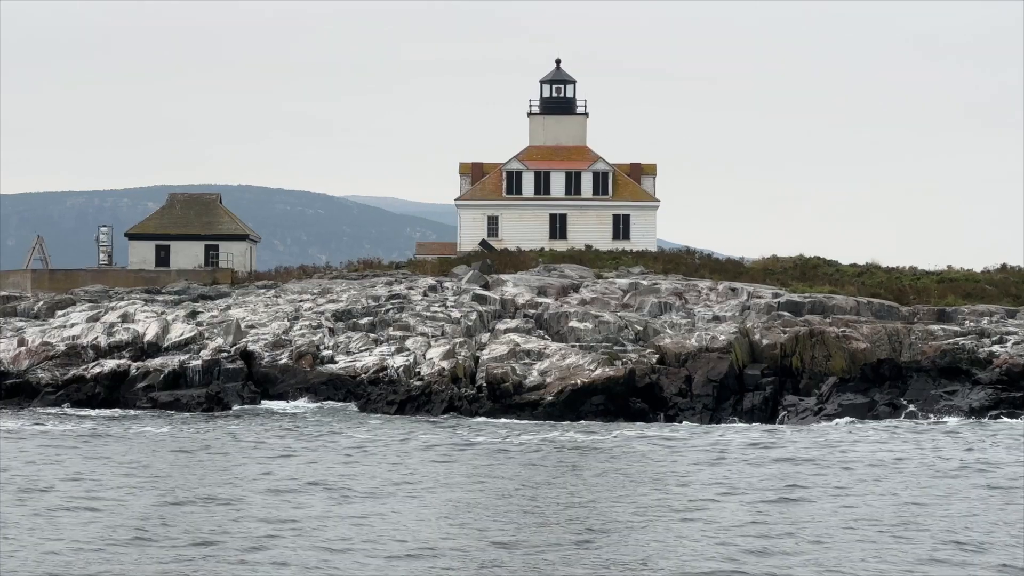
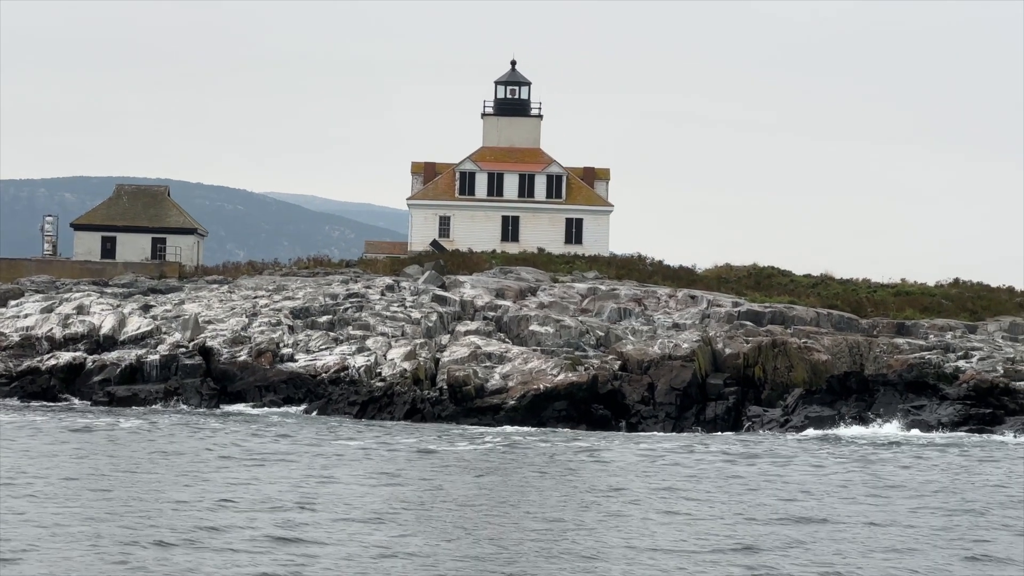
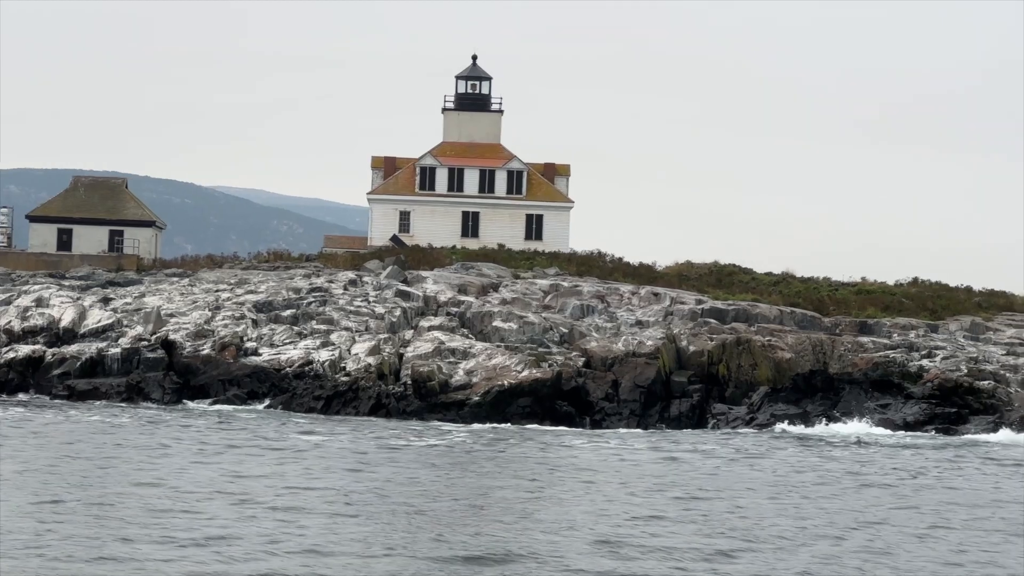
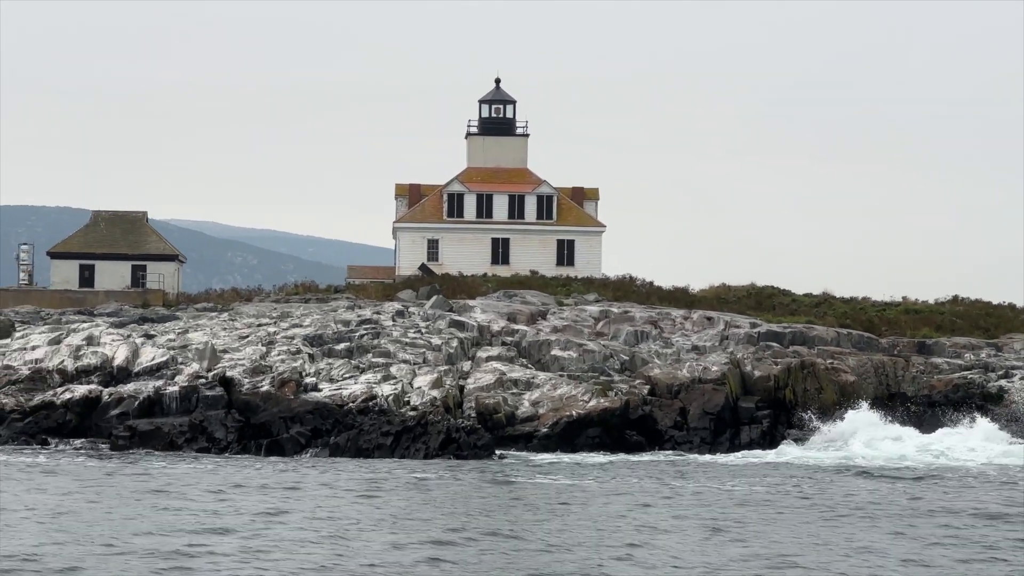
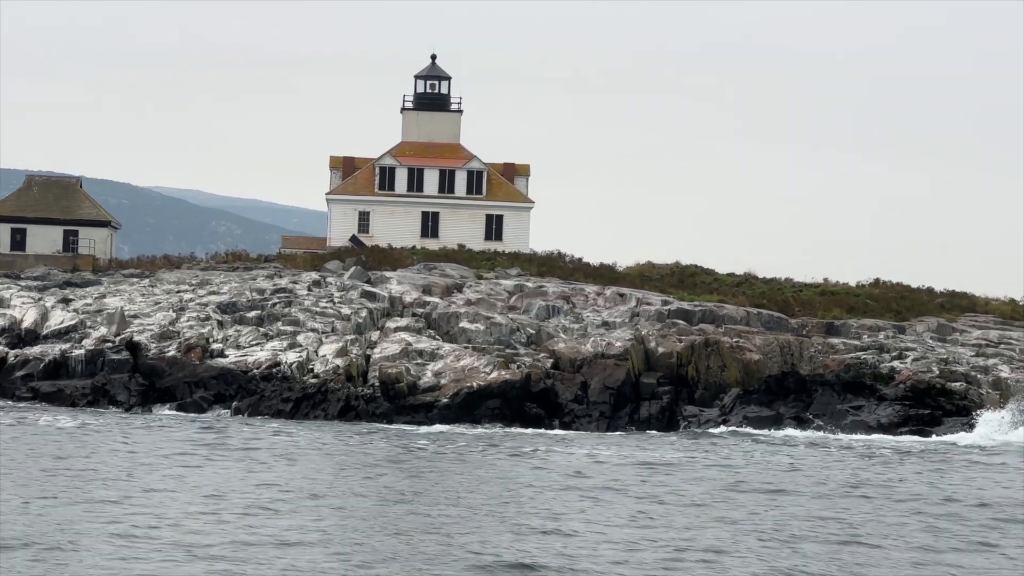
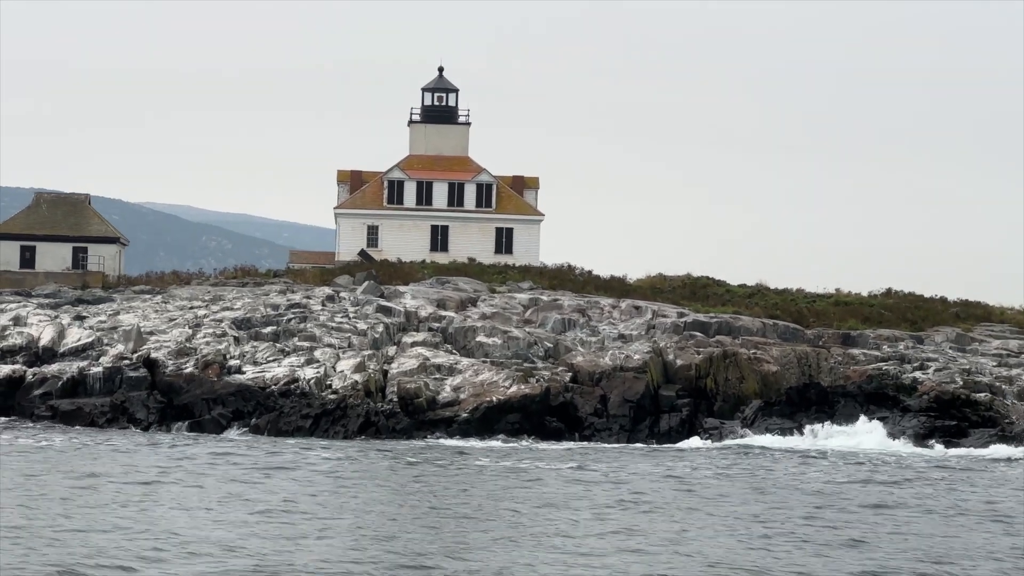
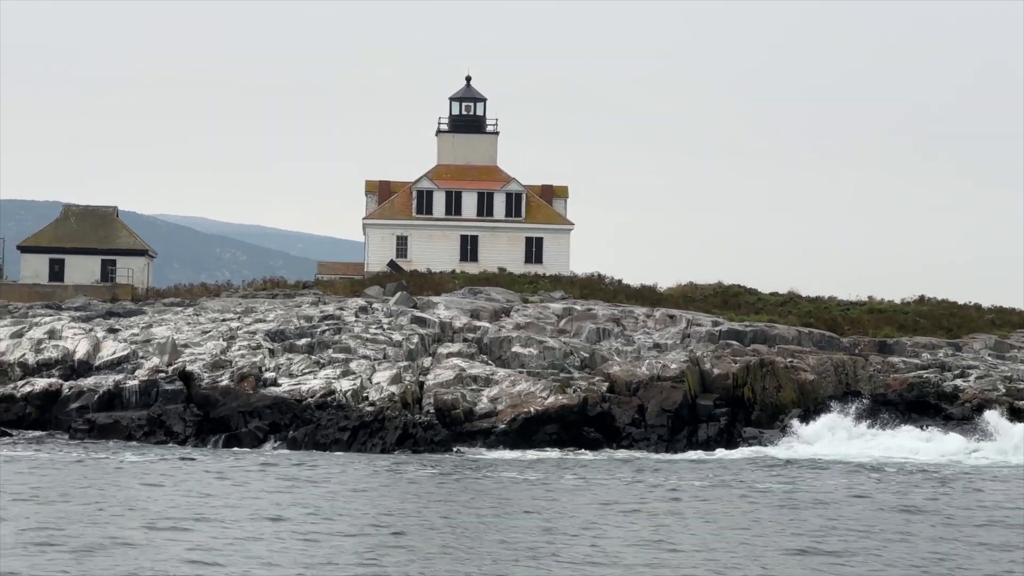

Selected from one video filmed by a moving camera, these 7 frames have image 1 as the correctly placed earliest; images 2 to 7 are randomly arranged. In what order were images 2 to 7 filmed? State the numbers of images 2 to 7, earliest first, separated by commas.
2, 3, 5, 6, 7, 4
